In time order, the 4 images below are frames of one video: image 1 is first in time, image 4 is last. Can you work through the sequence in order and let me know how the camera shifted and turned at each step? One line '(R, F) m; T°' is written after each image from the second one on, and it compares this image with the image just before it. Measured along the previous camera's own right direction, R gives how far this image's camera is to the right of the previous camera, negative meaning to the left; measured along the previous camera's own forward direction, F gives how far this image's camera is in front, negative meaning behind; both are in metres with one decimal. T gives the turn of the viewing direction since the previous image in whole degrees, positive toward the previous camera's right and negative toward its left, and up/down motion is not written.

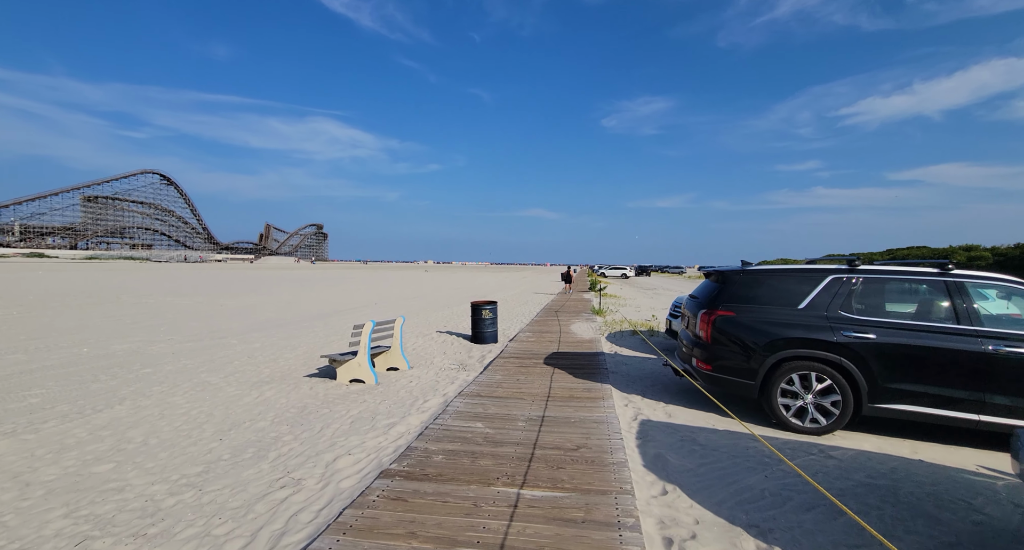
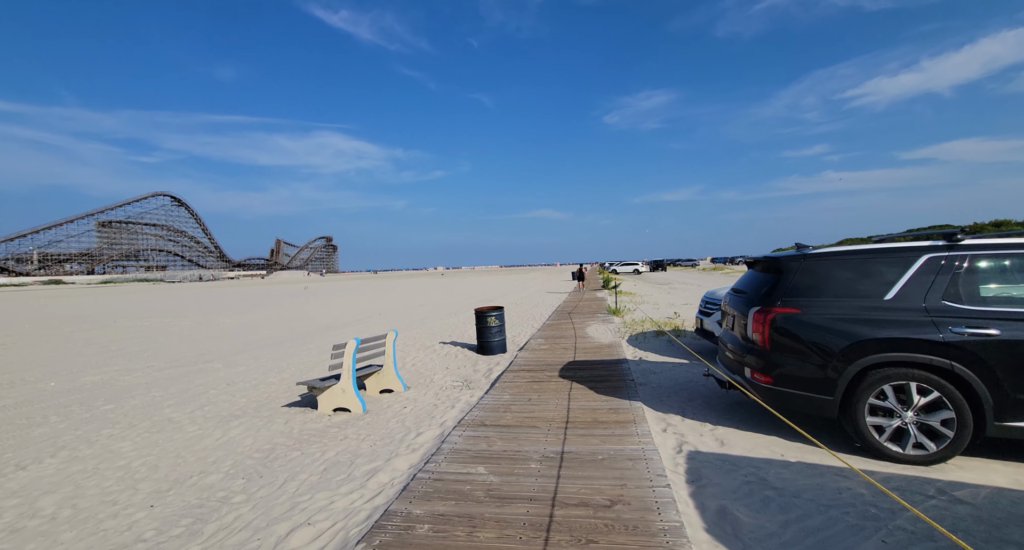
(+0.1, +0.9) m; -1°
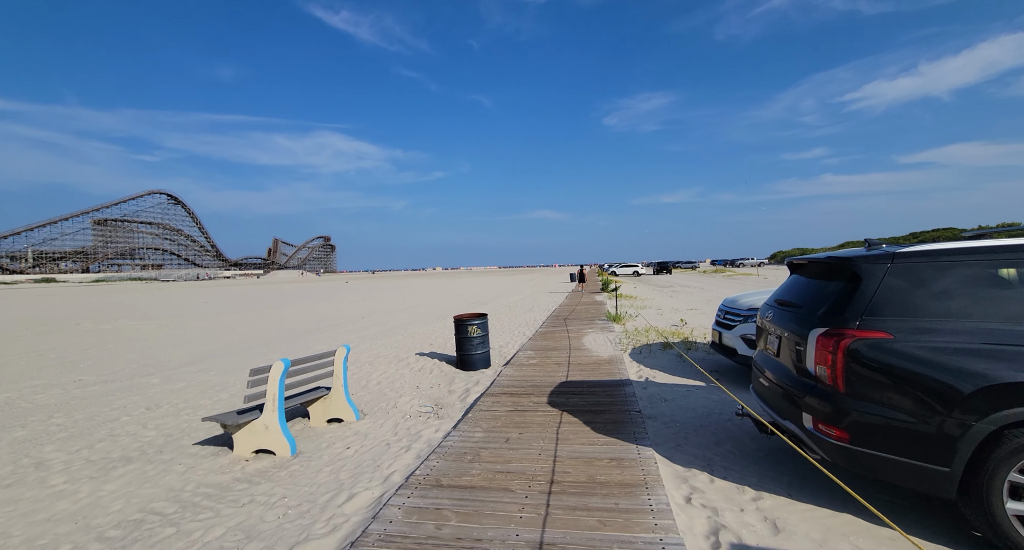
(+0.3, +1.2) m; 0°
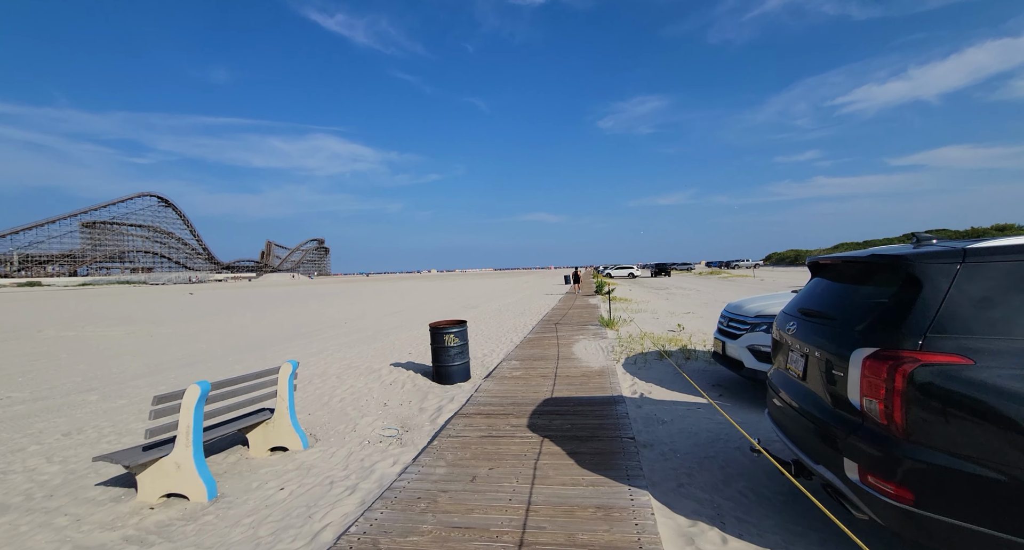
(+0.2, +0.7) m; +1°
